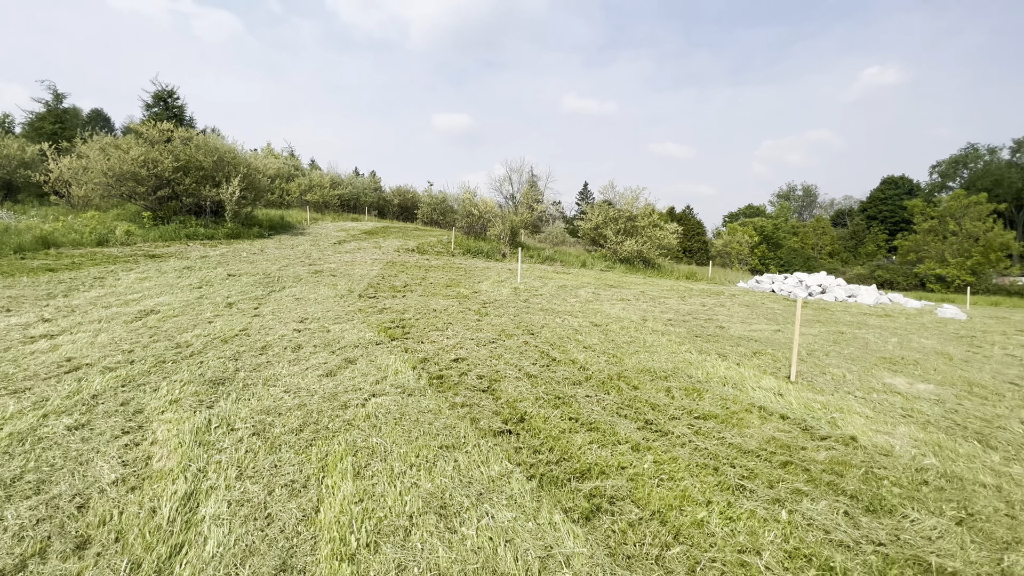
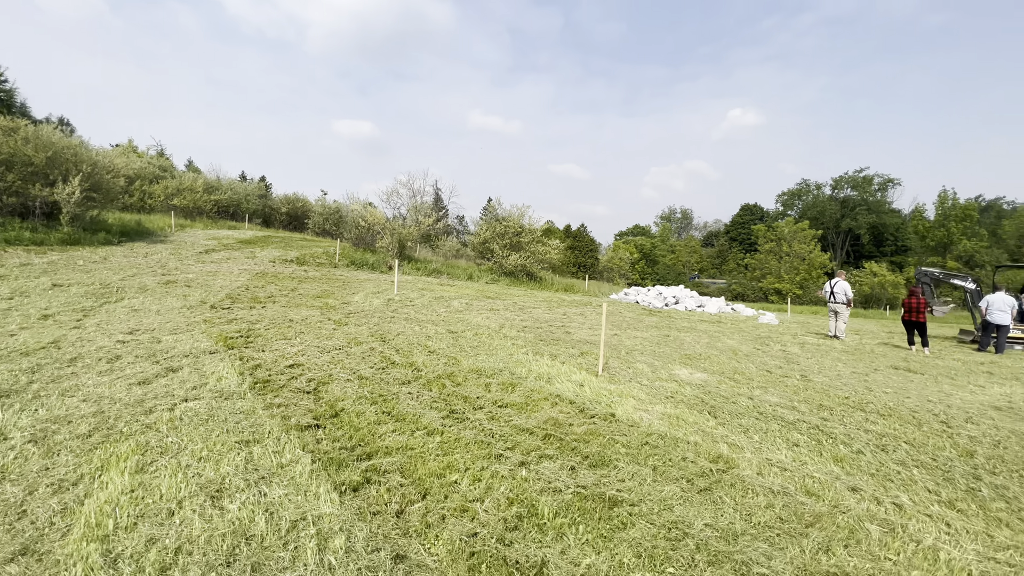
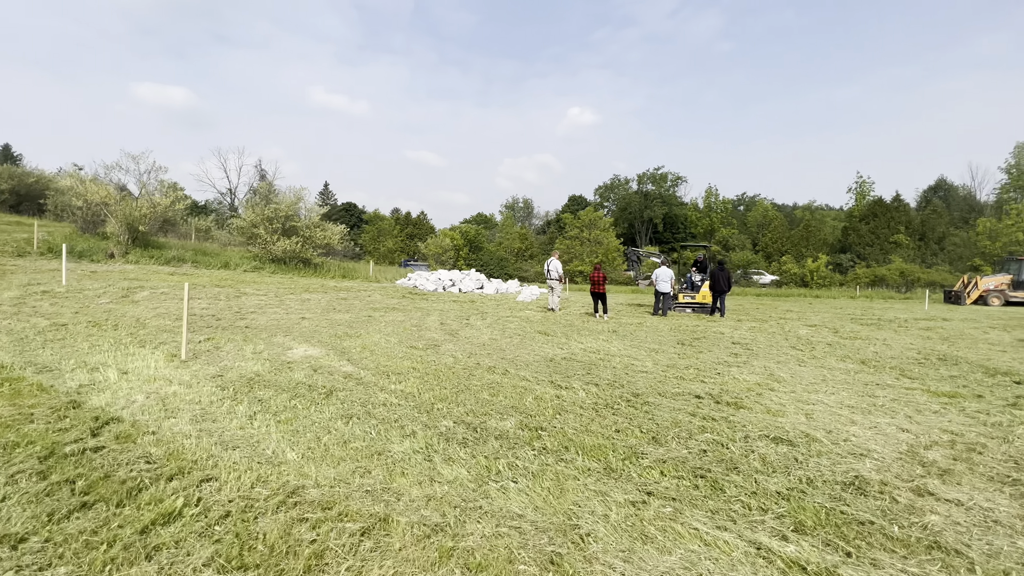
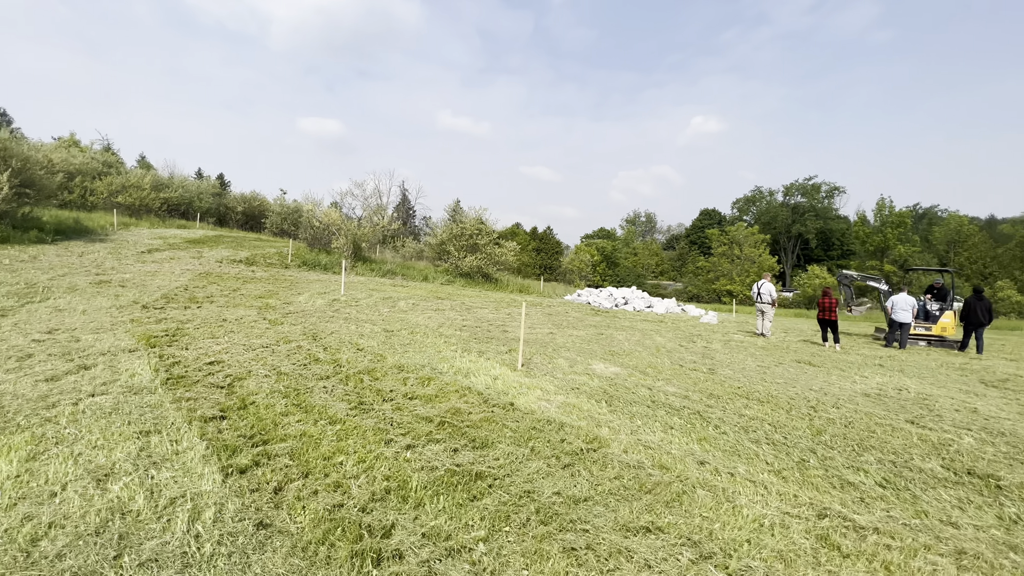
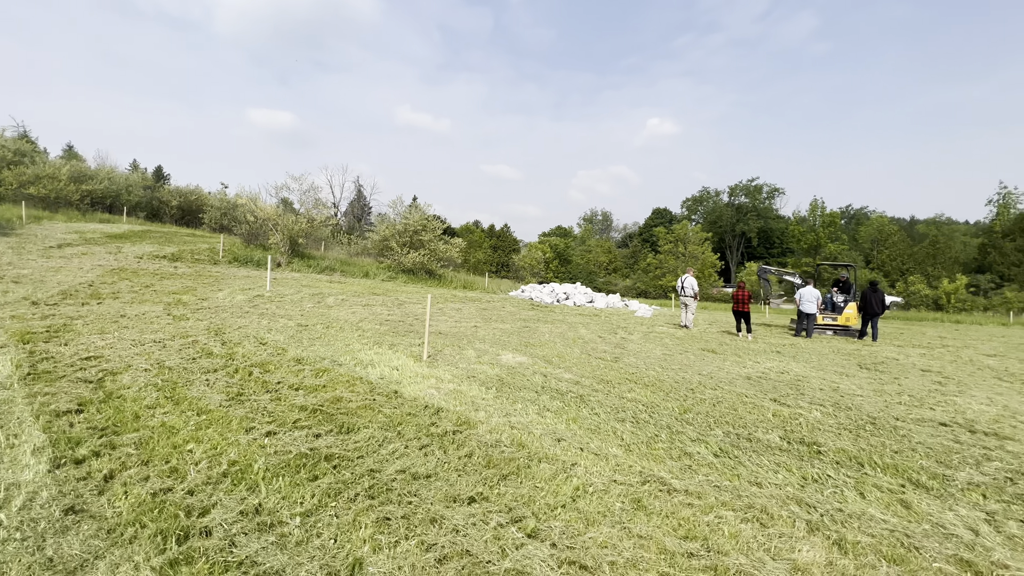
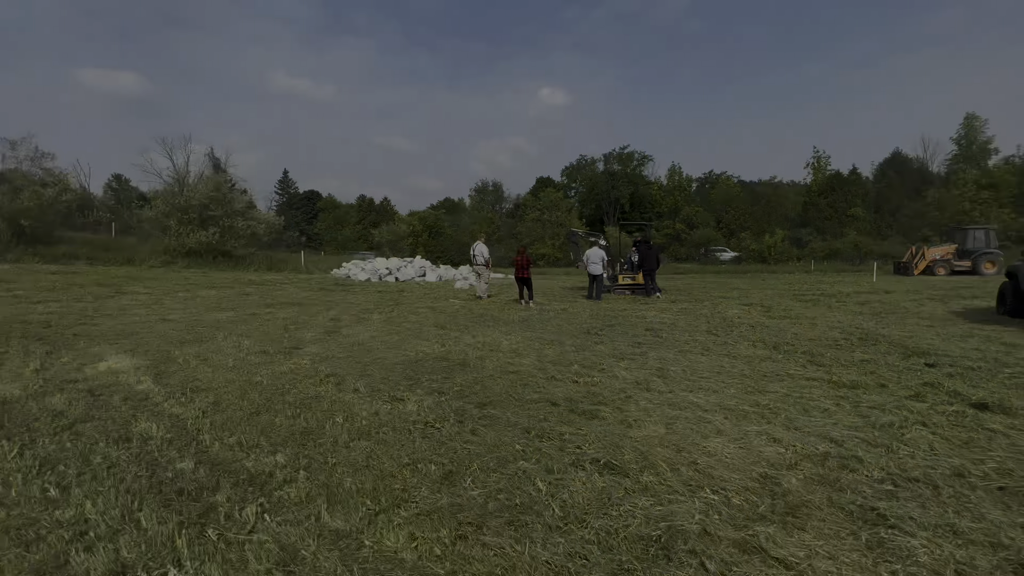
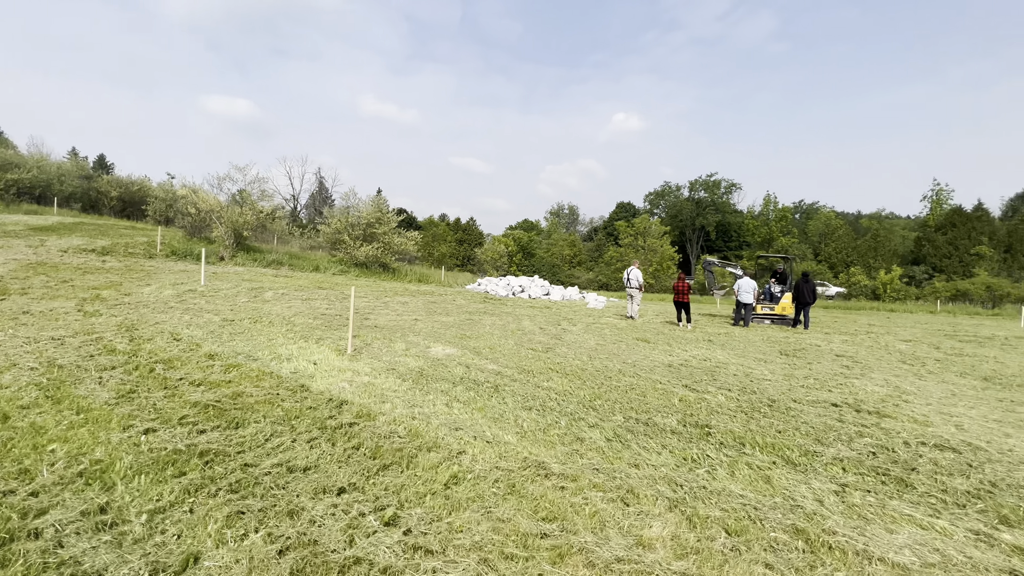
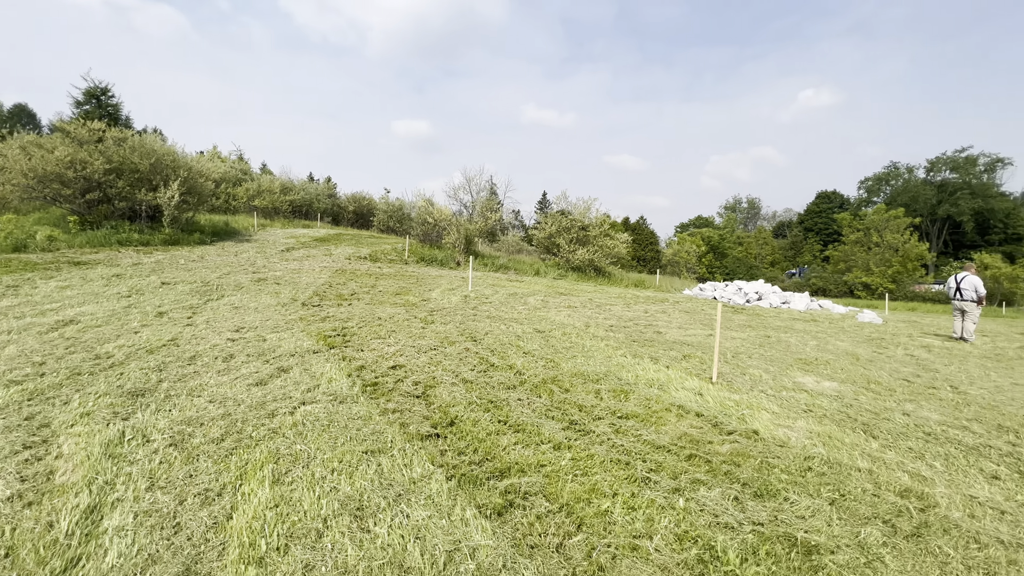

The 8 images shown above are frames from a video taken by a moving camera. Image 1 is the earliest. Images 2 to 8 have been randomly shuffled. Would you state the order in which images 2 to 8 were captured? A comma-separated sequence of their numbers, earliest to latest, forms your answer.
8, 2, 4, 5, 7, 3, 6
